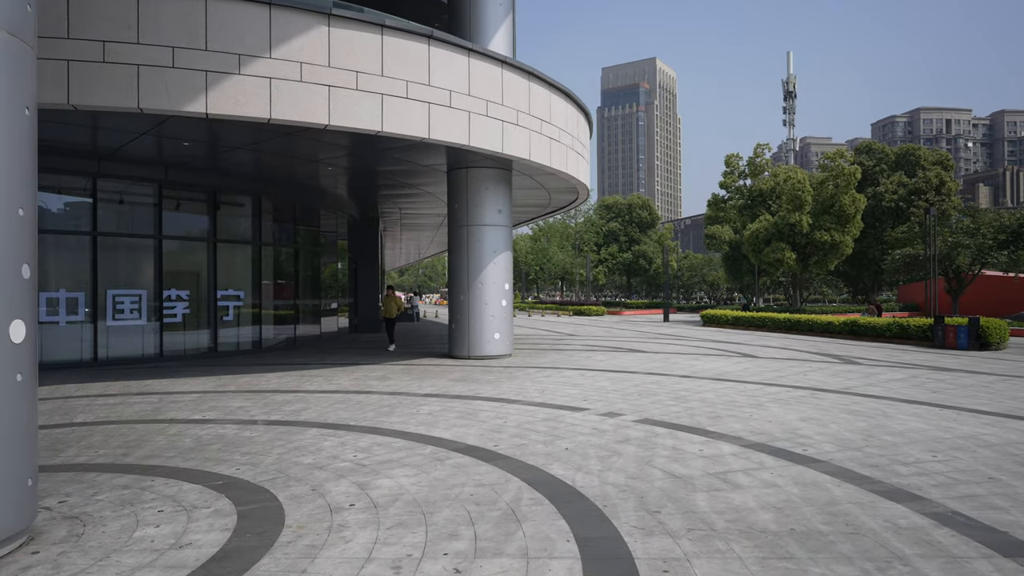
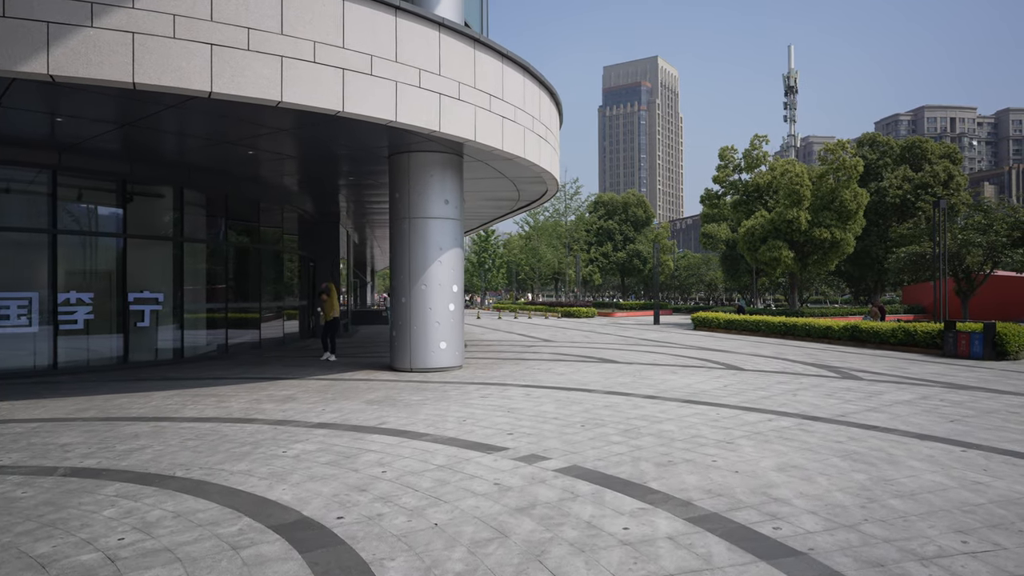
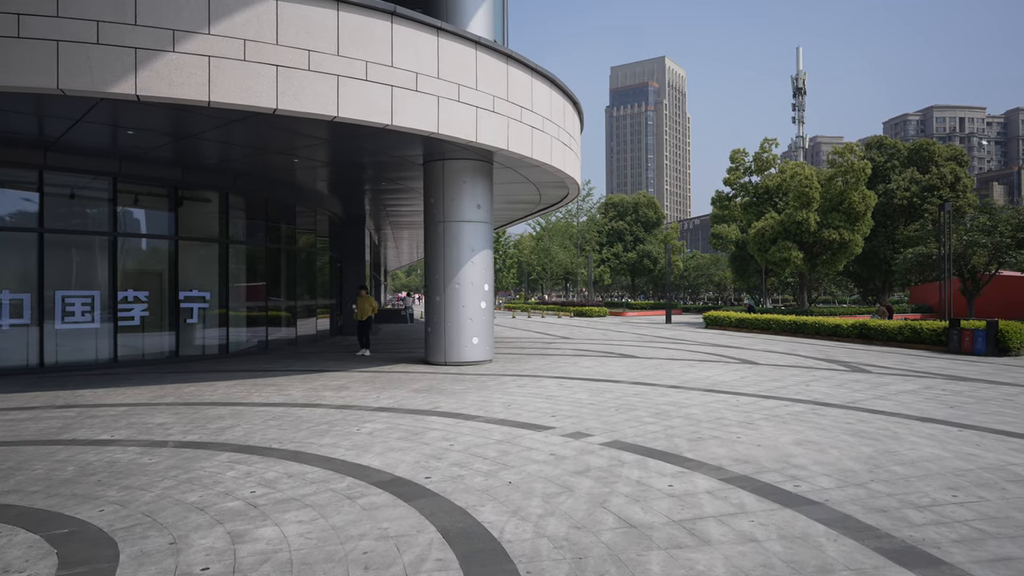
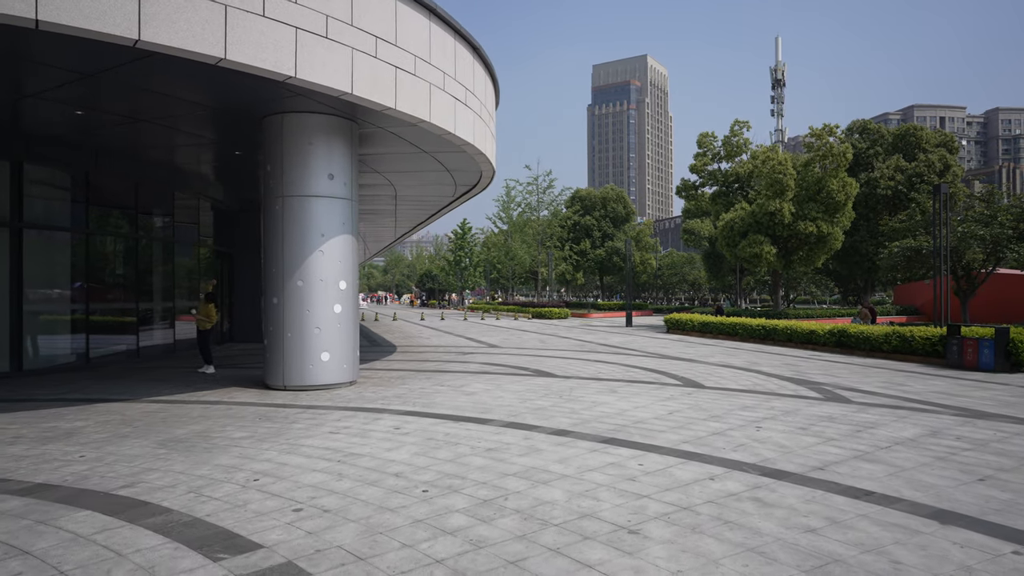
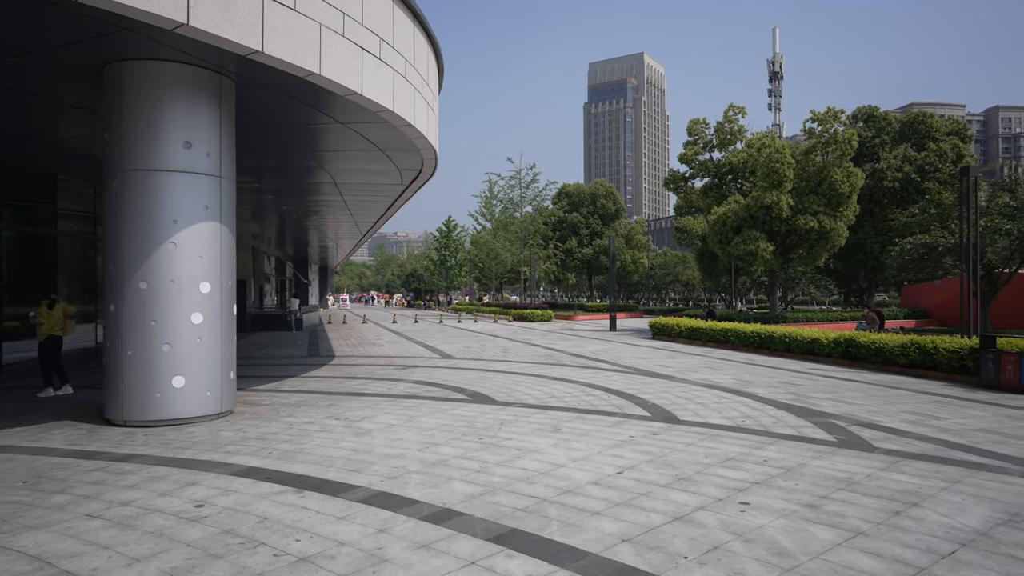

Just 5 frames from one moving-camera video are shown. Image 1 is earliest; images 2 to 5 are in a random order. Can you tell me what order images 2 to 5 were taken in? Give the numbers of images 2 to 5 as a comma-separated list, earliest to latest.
3, 2, 4, 5
